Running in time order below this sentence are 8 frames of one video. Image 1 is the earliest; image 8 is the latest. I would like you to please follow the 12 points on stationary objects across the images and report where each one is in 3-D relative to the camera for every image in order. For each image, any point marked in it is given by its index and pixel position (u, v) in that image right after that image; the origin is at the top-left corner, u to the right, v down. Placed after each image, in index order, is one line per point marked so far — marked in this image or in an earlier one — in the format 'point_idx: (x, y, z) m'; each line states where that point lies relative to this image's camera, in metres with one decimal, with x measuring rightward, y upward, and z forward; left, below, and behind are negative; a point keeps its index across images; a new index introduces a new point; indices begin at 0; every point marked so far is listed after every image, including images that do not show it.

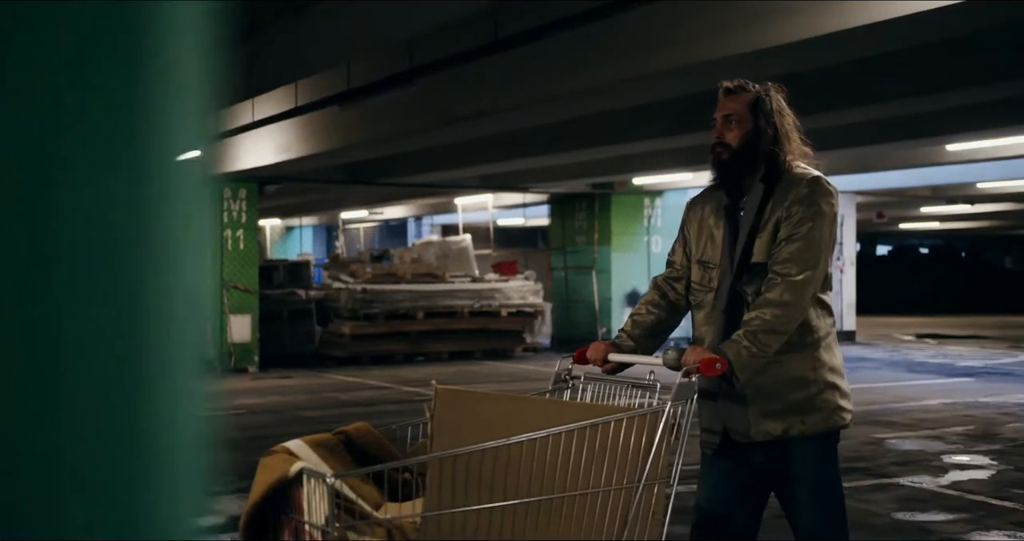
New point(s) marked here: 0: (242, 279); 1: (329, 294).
0: (-4.3, -0.1, +16.7) m
1: (-3.1, -0.4, +18.3) m
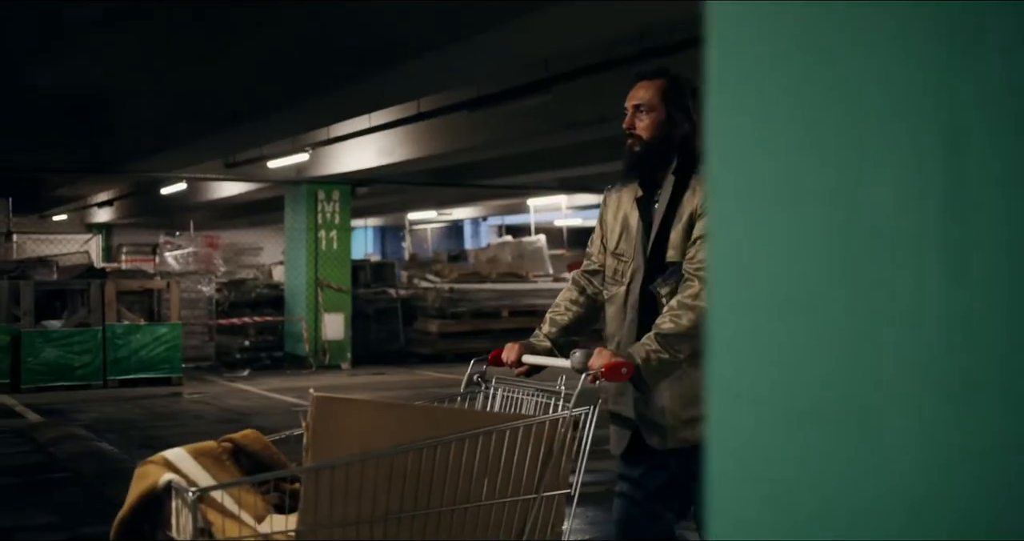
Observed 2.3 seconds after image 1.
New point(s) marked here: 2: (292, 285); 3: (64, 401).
0: (-2.9, -0.1, +17.3) m
1: (-1.7, -0.4, +18.8) m
2: (-3.7, -0.3, +17.5) m
3: (-5.4, -1.6, +12.6) m
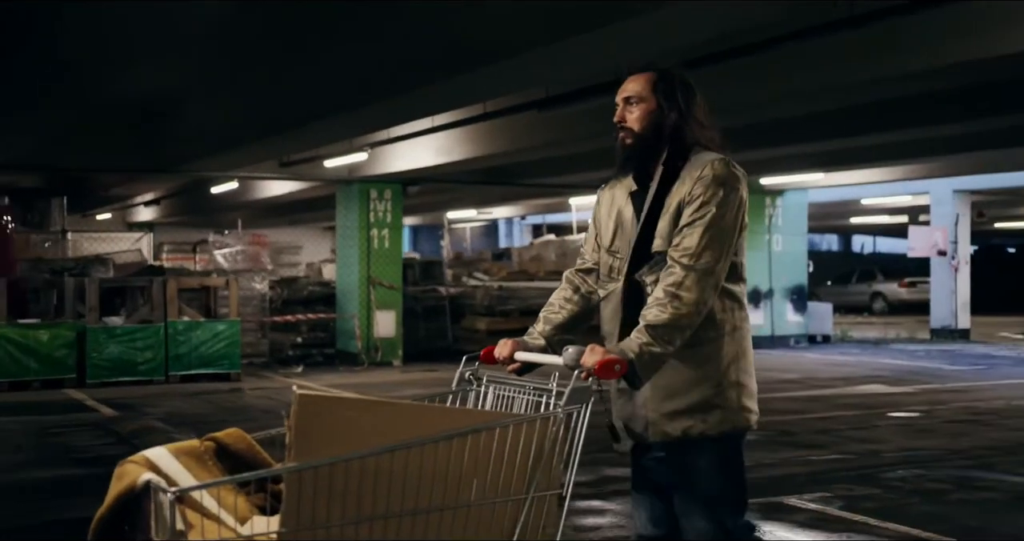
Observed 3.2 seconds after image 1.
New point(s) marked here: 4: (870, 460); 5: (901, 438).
0: (-2.1, -0.1, +17.5) m
1: (-0.8, -0.4, +19.0) m
2: (-2.8, -0.2, +17.7) m
3: (-4.7, -1.6, +12.9) m
4: (+2.8, -1.5, +8.0) m
5: (+3.5, -1.5, +9.4) m
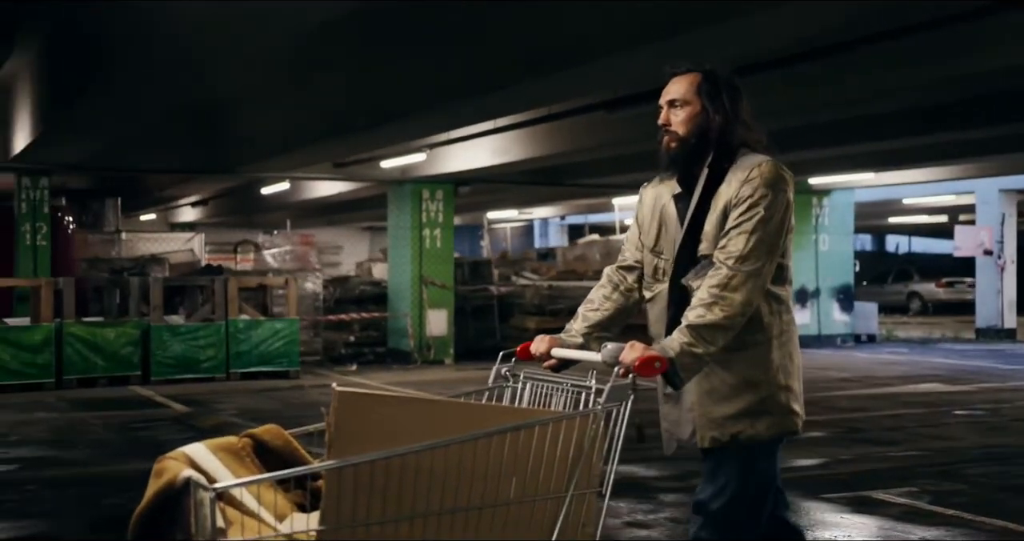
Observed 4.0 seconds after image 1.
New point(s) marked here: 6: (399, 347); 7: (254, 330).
0: (-1.2, -0.1, +17.7) m
1: (0.0, -0.4, +19.2) m
2: (-2.0, -0.2, +17.9) m
3: (-4.0, -1.5, +13.2) m
4: (+3.4, -1.5, +8.1) m
5: (+4.1, -1.5, +9.4) m
6: (-1.9, -1.3, +17.7) m
7: (-3.8, -0.9, +15.2) m
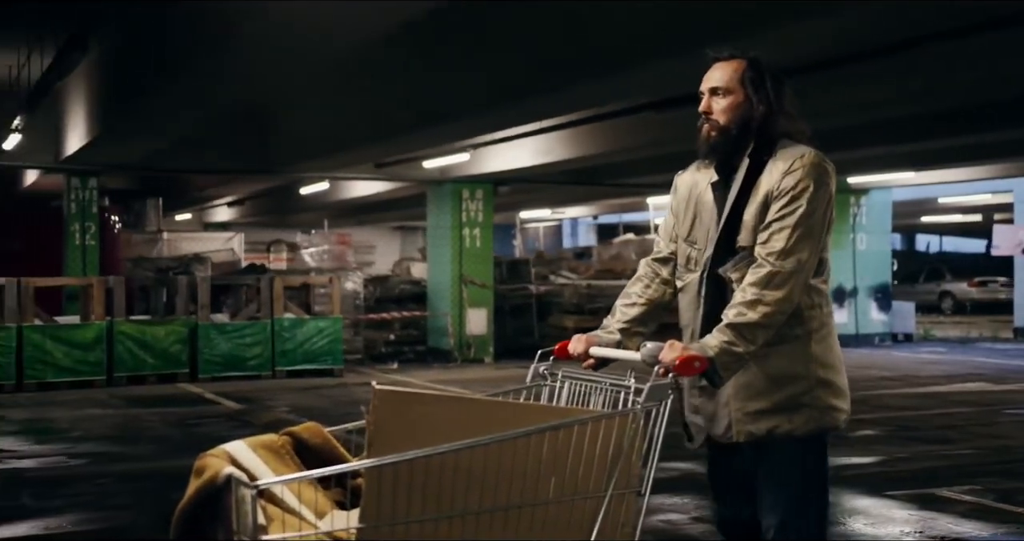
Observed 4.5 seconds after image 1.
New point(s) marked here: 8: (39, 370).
0: (-0.6, -0.1, +17.8) m
1: (+0.7, -0.3, +19.3) m
2: (-1.3, -0.2, +18.1) m
3: (-3.4, -1.5, +13.4) m
4: (+3.8, -1.4, +8.2) m
5: (+4.6, -1.5, +9.4) m
6: (-1.2, -1.3, +17.9) m
7: (-3.1, -0.9, +15.4) m
8: (-6.2, -1.3, +13.7) m
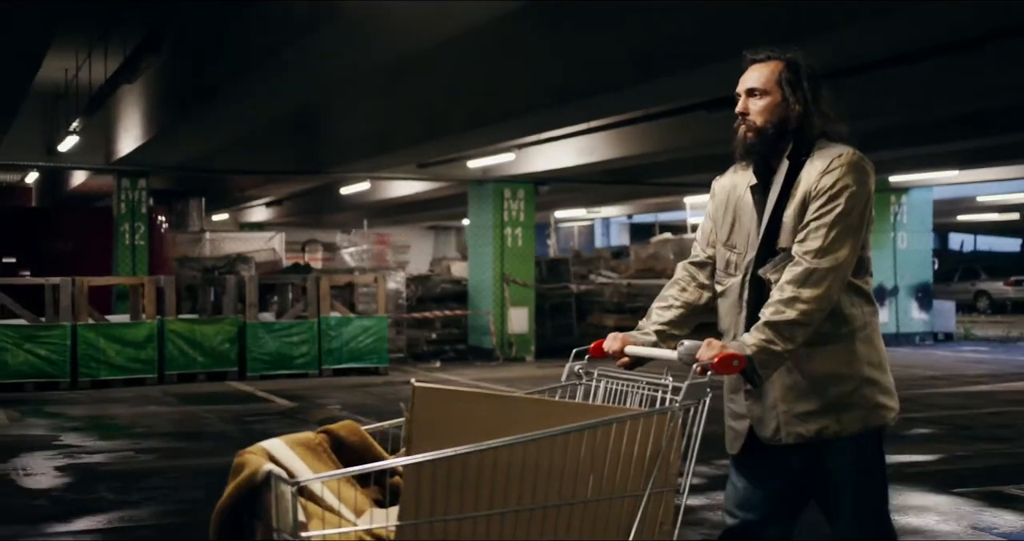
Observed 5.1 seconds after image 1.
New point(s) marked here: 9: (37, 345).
0: (+0.1, 0.0, +17.9) m
1: (+1.5, -0.3, +19.4) m
2: (-0.6, -0.2, +18.2) m
3: (-2.8, -1.5, +13.6) m
4: (+4.3, -1.4, +8.2) m
5: (+5.1, -1.5, +9.4) m
6: (-0.5, -1.3, +18.0) m
7: (-2.5, -0.8, +15.6) m
8: (-5.6, -1.3, +14.0) m
9: (-6.2, -1.0, +13.6) m
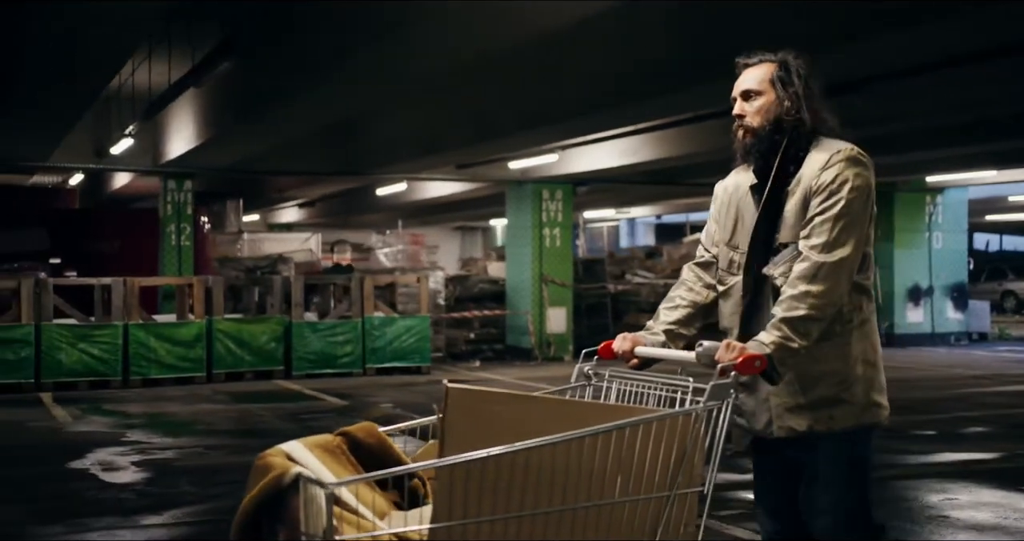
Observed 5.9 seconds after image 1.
0: (+0.8, 0.0, +18.1) m
1: (+2.2, -0.3, +19.5) m
2: (+0.1, -0.2, +18.3) m
3: (-2.2, -1.5, +13.7) m
4: (+4.8, -1.4, +8.2) m
5: (+5.6, -1.5, +9.5) m
6: (+0.1, -1.3, +18.1) m
7: (-1.9, -0.8, +15.8) m
8: (-5.0, -1.3, +14.2) m
9: (-5.6, -1.0, +13.9) m
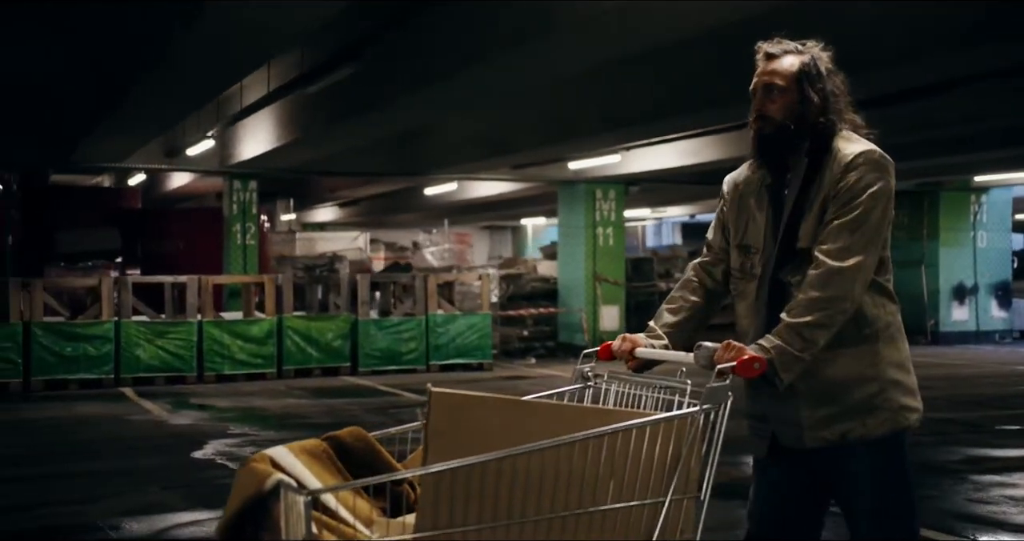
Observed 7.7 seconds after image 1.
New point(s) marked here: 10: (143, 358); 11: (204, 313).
0: (+1.7, 0.0, +18.4) m
1: (+3.1, -0.3, +19.8) m
2: (+1.0, -0.2, +18.6) m
3: (-1.3, -1.5, +14.0) m
4: (+5.7, -1.4, +8.5) m
5: (+6.5, -1.4, +9.7) m
6: (+1.1, -1.2, +18.4) m
7: (-1.0, -0.8, +16.1) m
8: (-4.1, -1.3, +14.5) m
9: (-4.7, -0.9, +14.2) m
10: (-5.0, -1.2, +14.1) m
11: (-4.3, -0.6, +14.5) m
